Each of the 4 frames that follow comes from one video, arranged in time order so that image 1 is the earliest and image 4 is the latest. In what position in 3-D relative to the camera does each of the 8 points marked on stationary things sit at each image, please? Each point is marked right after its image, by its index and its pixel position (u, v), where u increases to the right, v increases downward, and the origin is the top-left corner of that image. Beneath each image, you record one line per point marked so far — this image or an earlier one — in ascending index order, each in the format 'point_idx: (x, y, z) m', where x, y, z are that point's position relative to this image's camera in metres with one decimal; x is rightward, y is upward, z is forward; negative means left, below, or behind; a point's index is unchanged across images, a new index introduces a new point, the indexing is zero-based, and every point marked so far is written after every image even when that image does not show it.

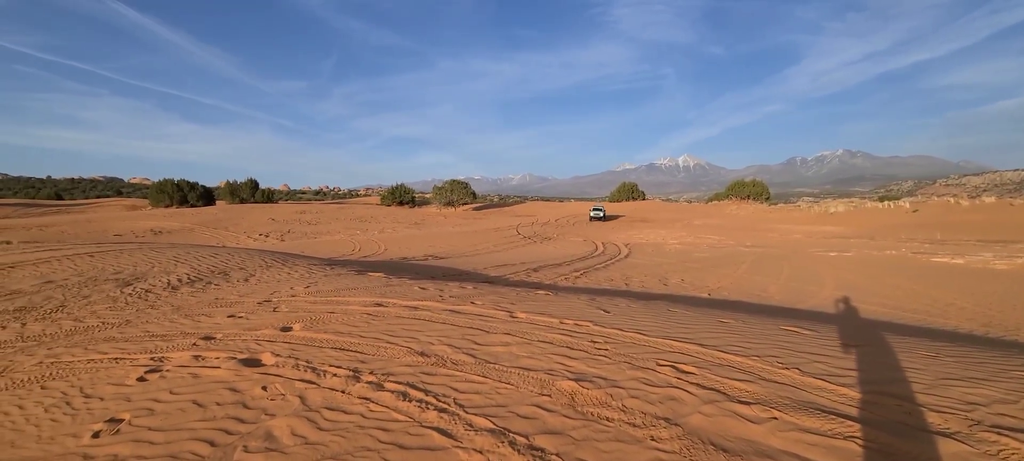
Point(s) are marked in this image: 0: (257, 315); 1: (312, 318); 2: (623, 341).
0: (-3.6, -1.2, +6.6) m
1: (-2.7, -1.2, +6.3) m
2: (+1.2, -1.2, +5.1) m
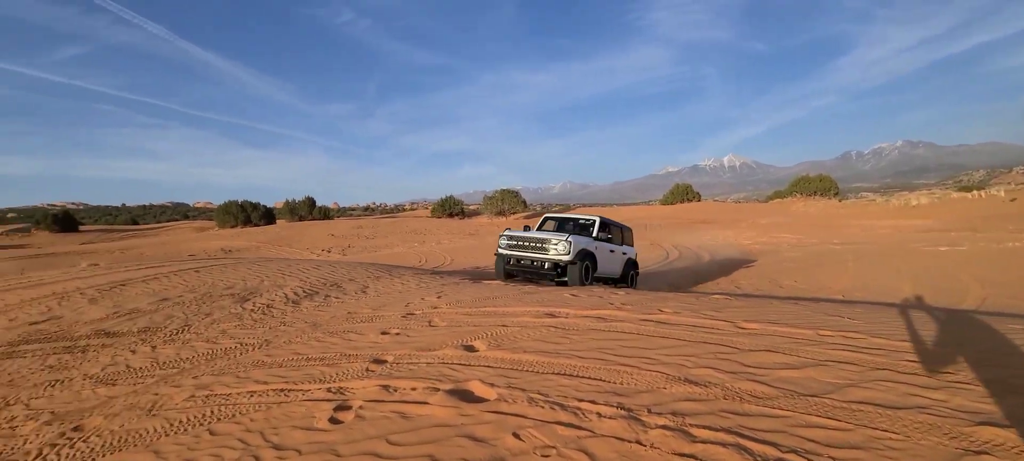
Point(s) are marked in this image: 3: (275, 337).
0: (-1.1, -1.2, +5.6) m
1: (-0.3, -1.1, +5.2) m
2: (+3.5, -1.0, +3.7) m
3: (-3.1, -1.4, +6.1) m
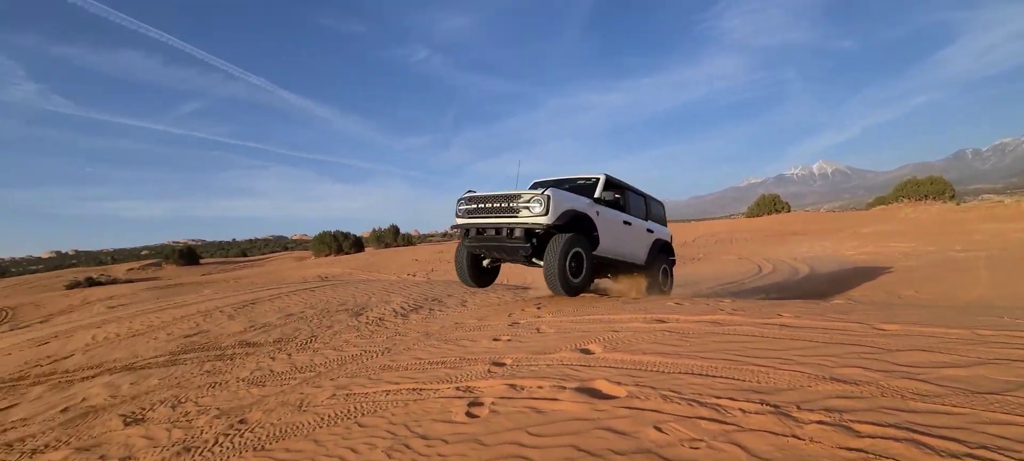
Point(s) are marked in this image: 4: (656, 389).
0: (+0.2, -1.3, +5.7) m
1: (+1.0, -1.2, +5.2) m
2: (+4.5, -0.9, +3.2) m
3: (-1.7, -1.6, +6.6) m
4: (+1.1, -1.2, +3.6) m
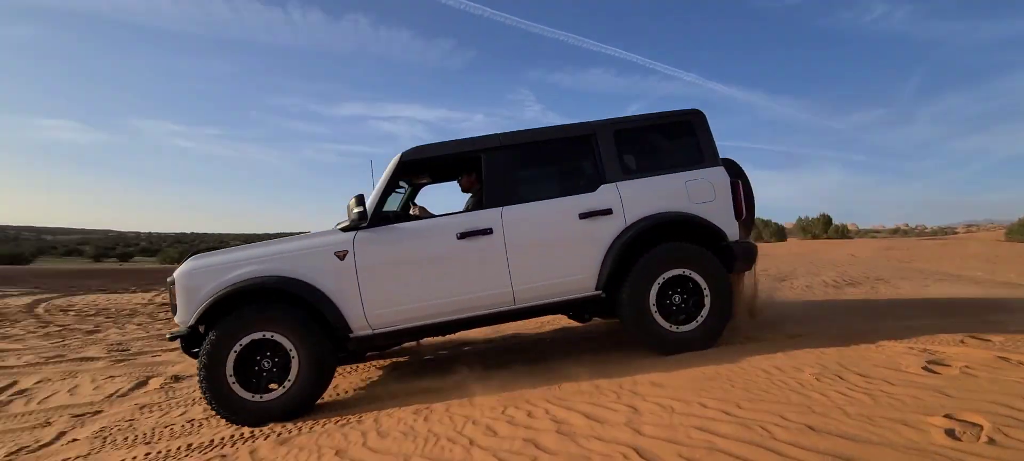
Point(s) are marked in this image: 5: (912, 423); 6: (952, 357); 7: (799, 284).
0: (+4.7, -0.9, +4.2) m
1: (+4.8, -0.8, +3.2) m
2: (+5.8, -0.7, -0.7) m
3: (+4.0, -1.0, +6.1) m
4: (+3.8, -0.8, +2.1) m
5: (+2.2, -1.0, +2.6) m
6: (+3.3, -0.9, +3.5) m
7: (+6.1, -0.9, +9.5) m
